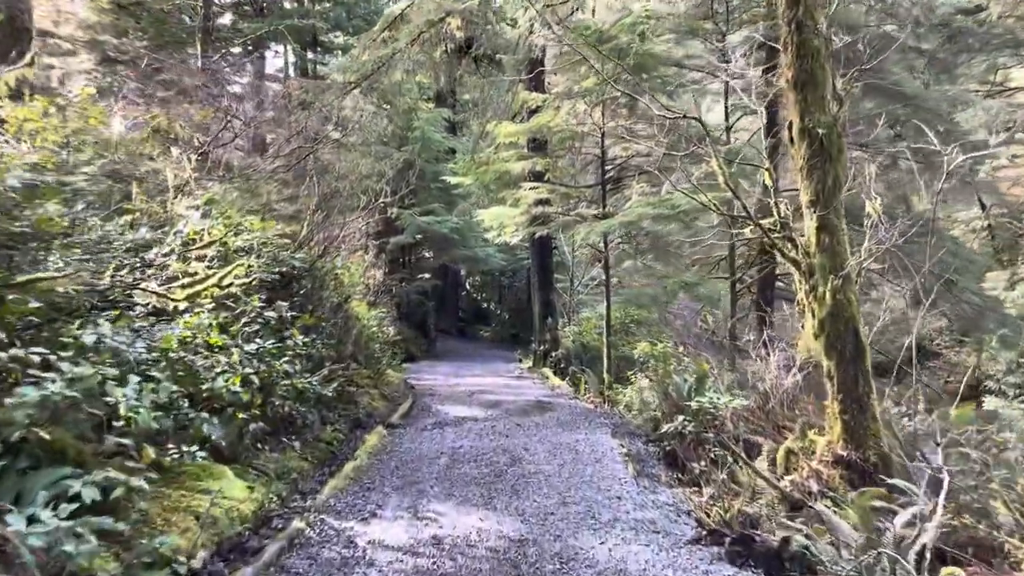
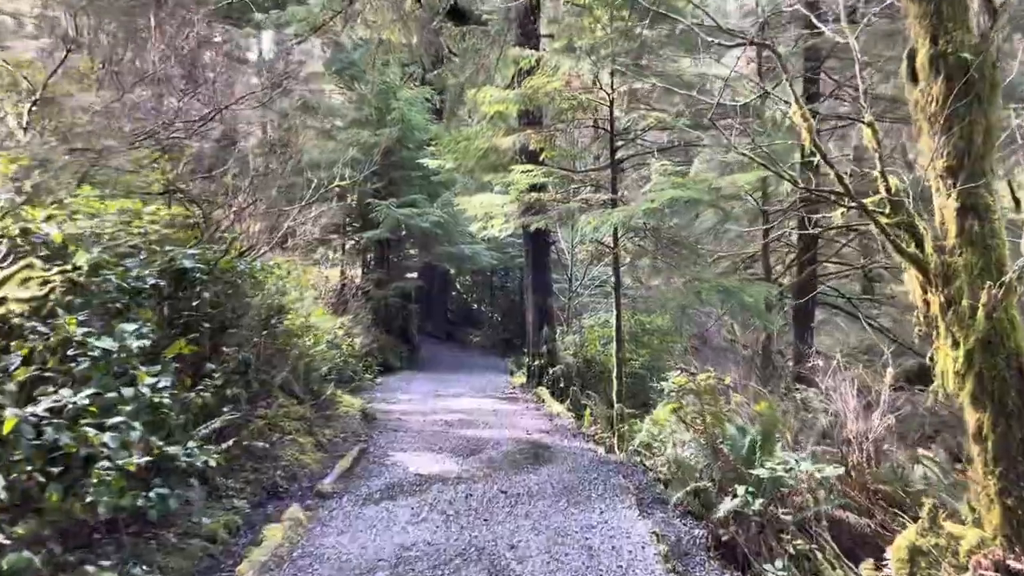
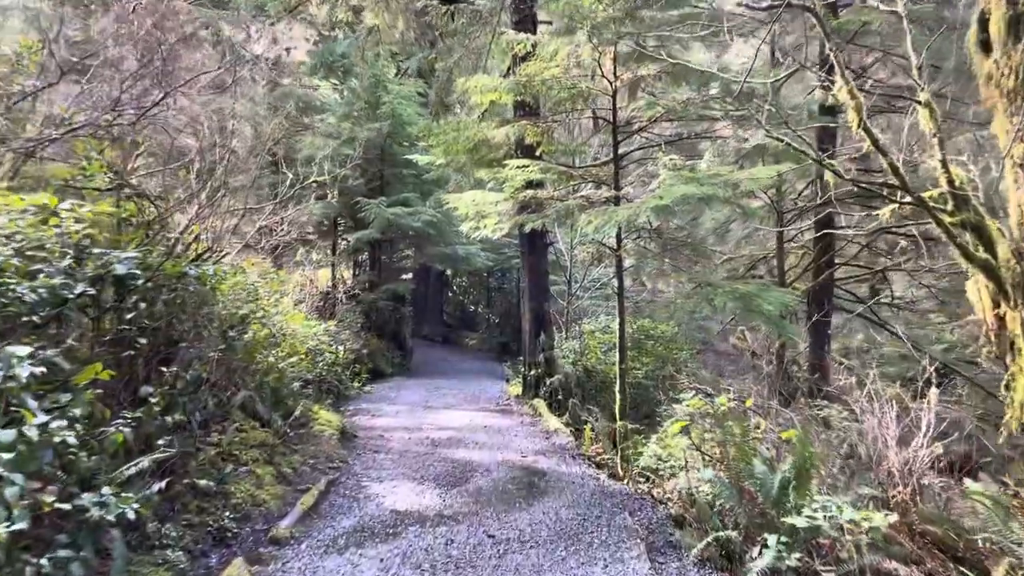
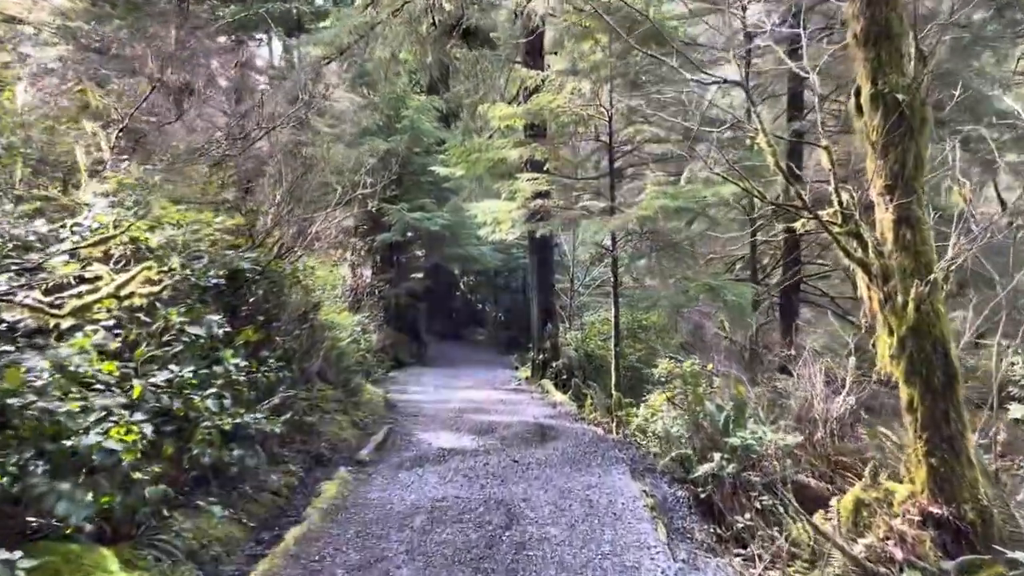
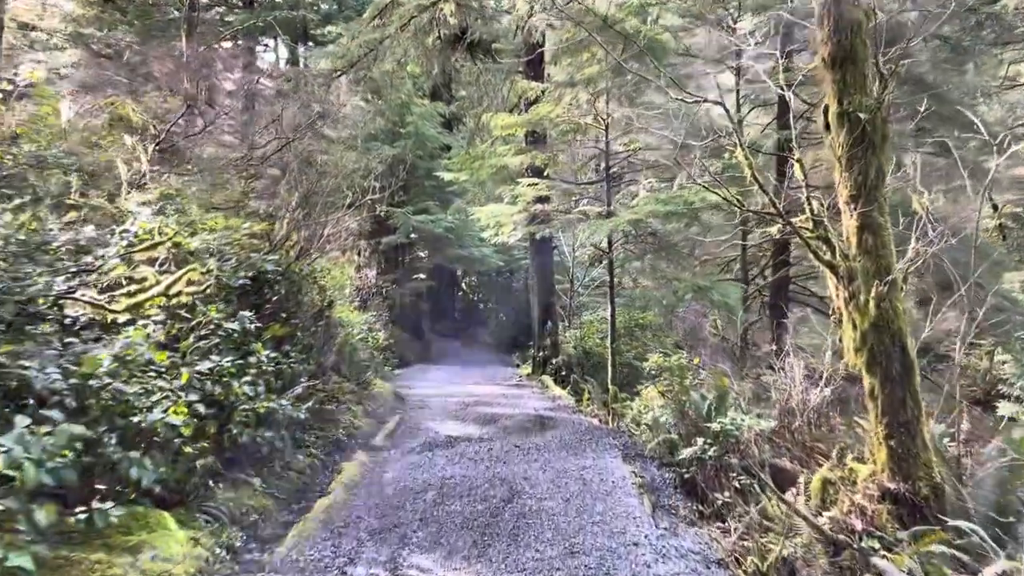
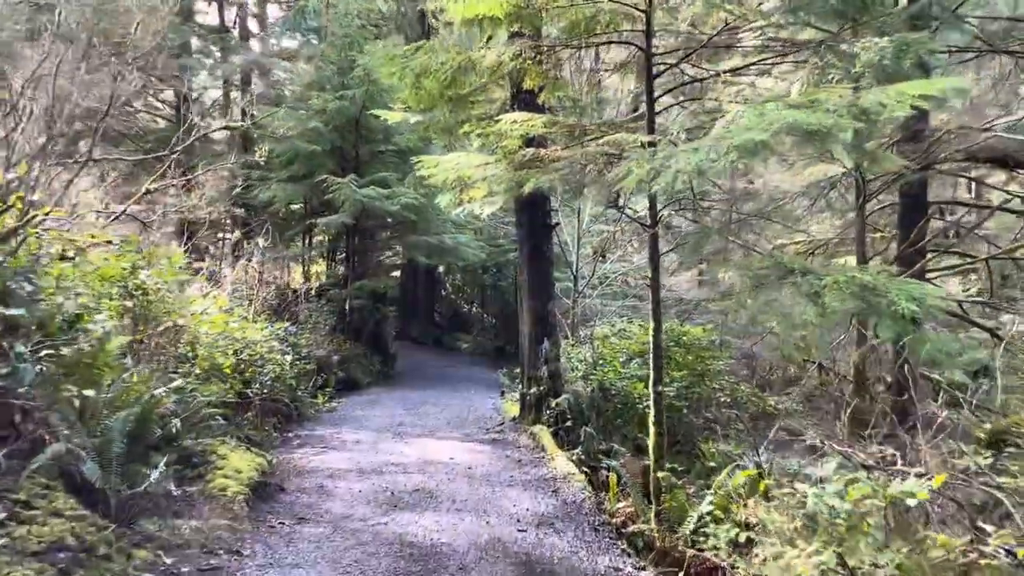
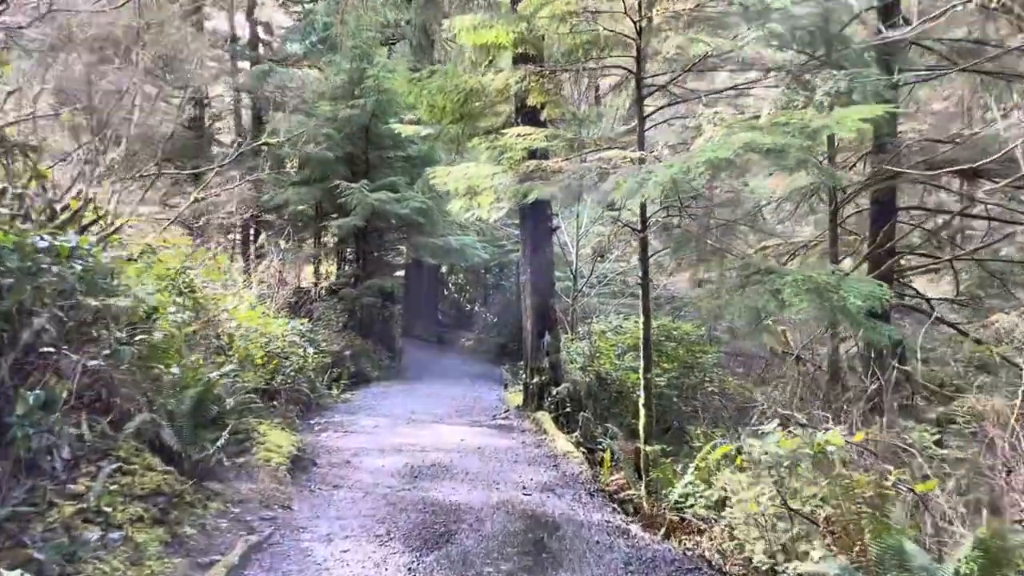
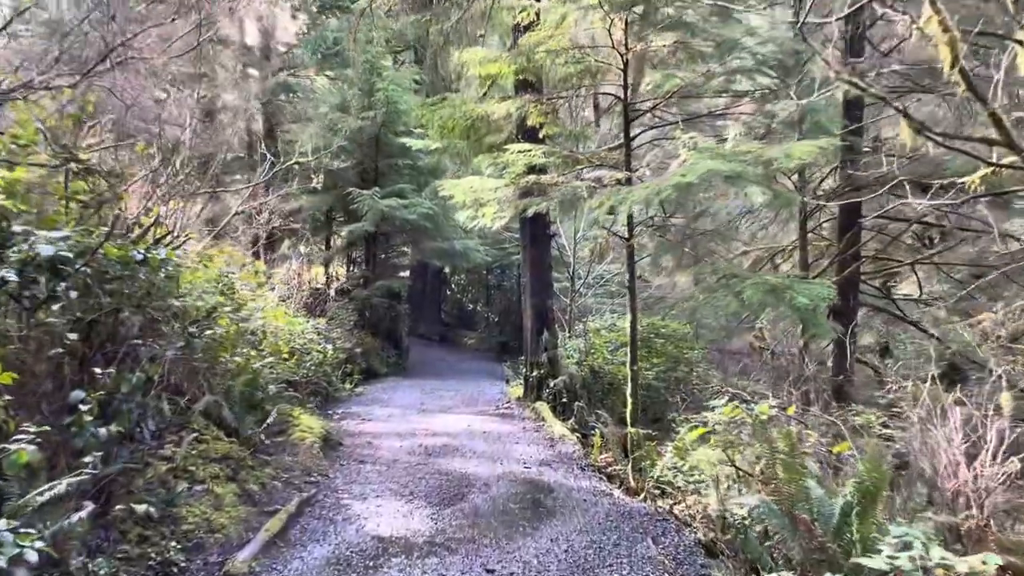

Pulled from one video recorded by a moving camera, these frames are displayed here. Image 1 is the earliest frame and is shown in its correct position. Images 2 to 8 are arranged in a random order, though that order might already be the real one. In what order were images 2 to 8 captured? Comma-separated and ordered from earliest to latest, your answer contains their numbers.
5, 4, 2, 3, 8, 7, 6
